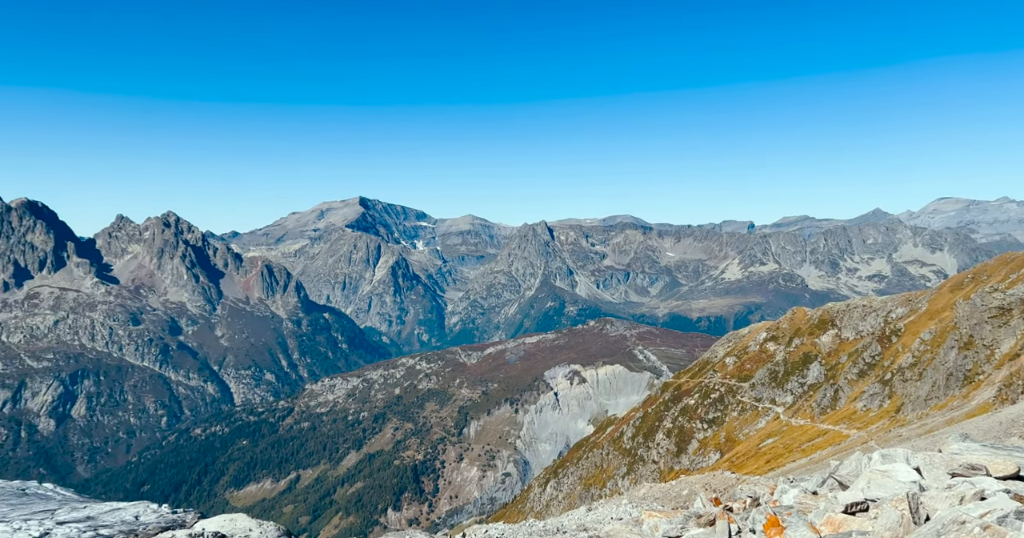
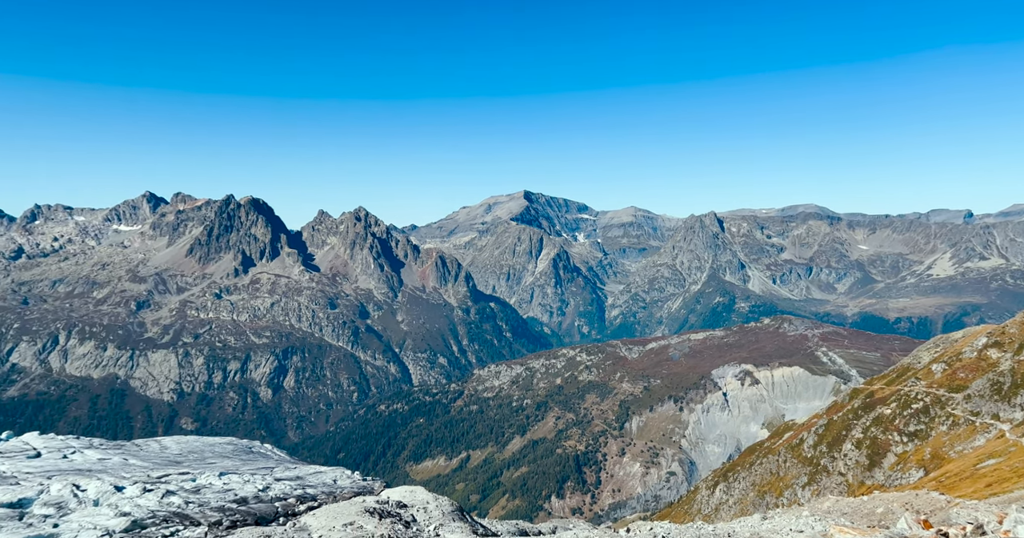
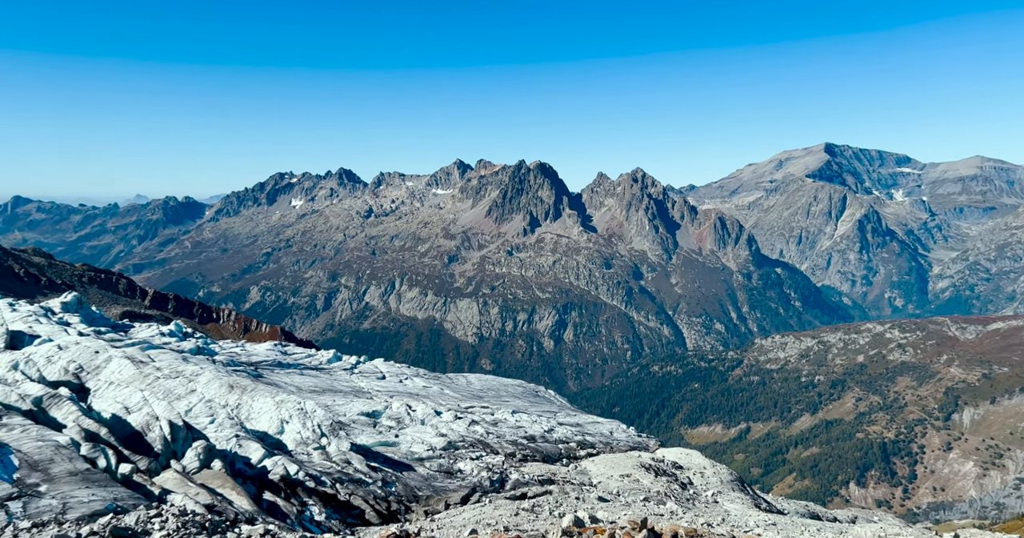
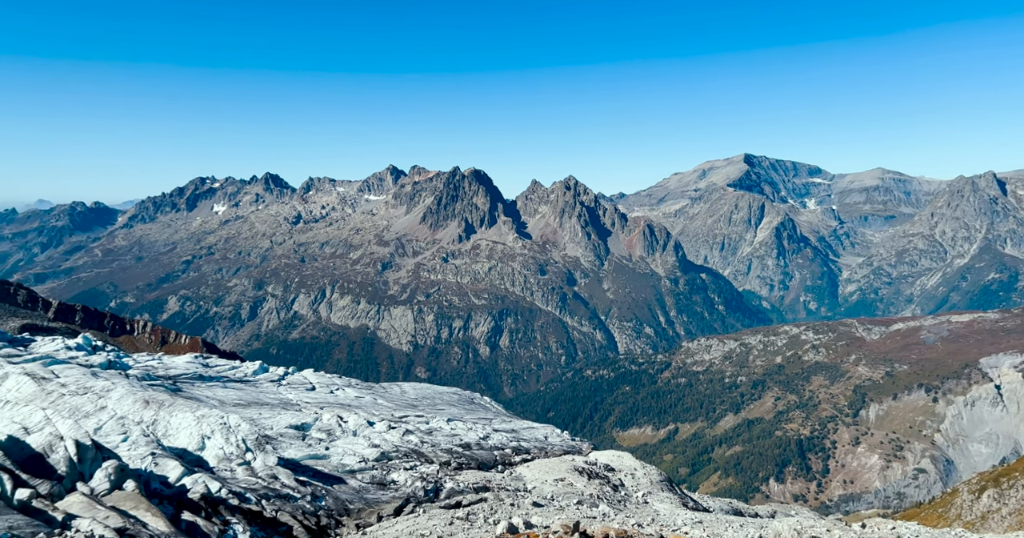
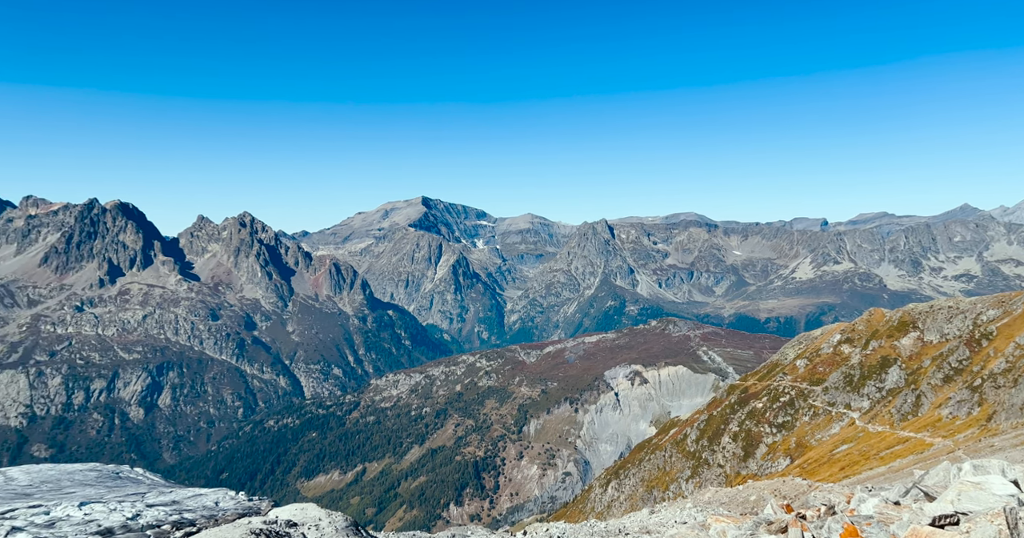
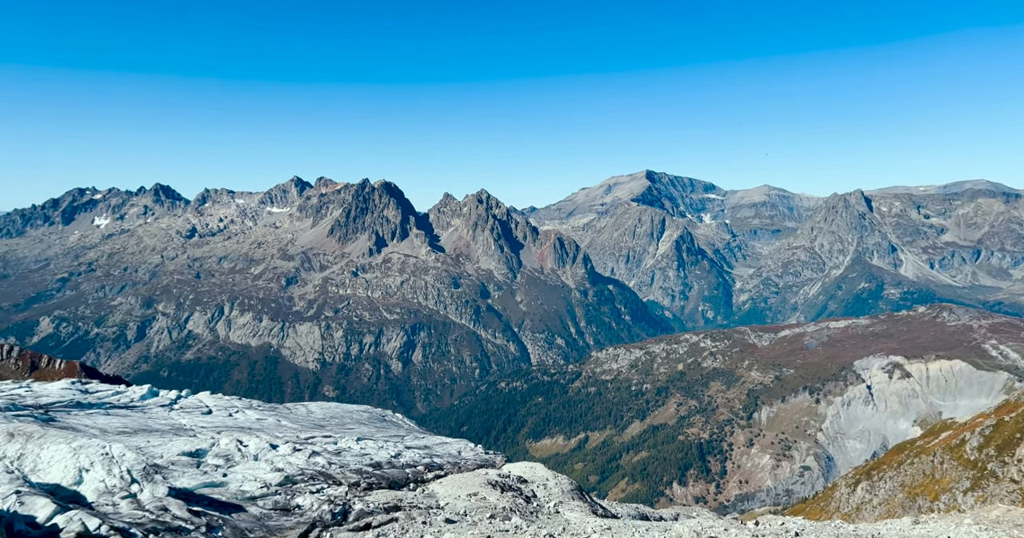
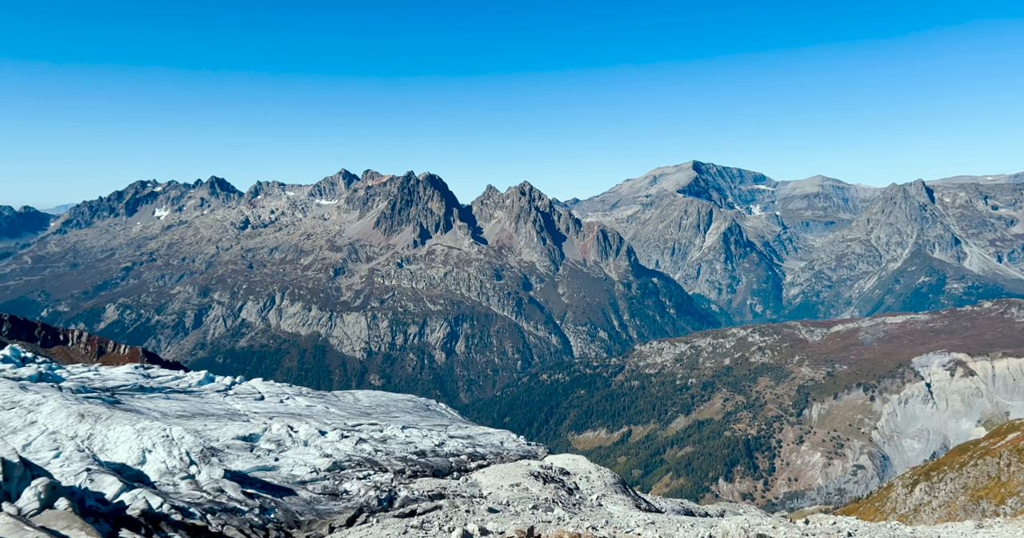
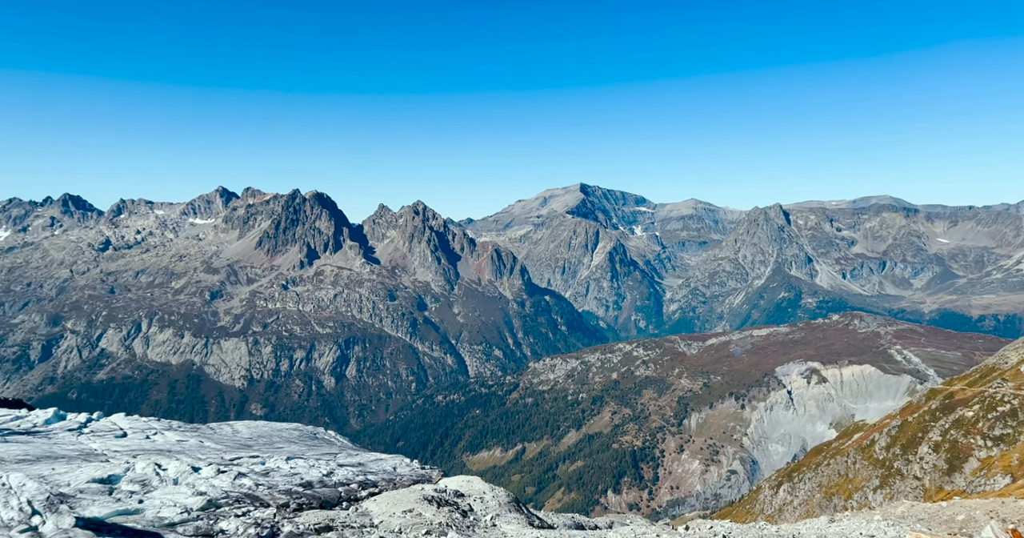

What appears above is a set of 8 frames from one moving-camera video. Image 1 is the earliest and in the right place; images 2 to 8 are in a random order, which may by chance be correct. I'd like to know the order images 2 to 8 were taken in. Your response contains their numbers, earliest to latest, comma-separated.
5, 2, 8, 6, 7, 4, 3
